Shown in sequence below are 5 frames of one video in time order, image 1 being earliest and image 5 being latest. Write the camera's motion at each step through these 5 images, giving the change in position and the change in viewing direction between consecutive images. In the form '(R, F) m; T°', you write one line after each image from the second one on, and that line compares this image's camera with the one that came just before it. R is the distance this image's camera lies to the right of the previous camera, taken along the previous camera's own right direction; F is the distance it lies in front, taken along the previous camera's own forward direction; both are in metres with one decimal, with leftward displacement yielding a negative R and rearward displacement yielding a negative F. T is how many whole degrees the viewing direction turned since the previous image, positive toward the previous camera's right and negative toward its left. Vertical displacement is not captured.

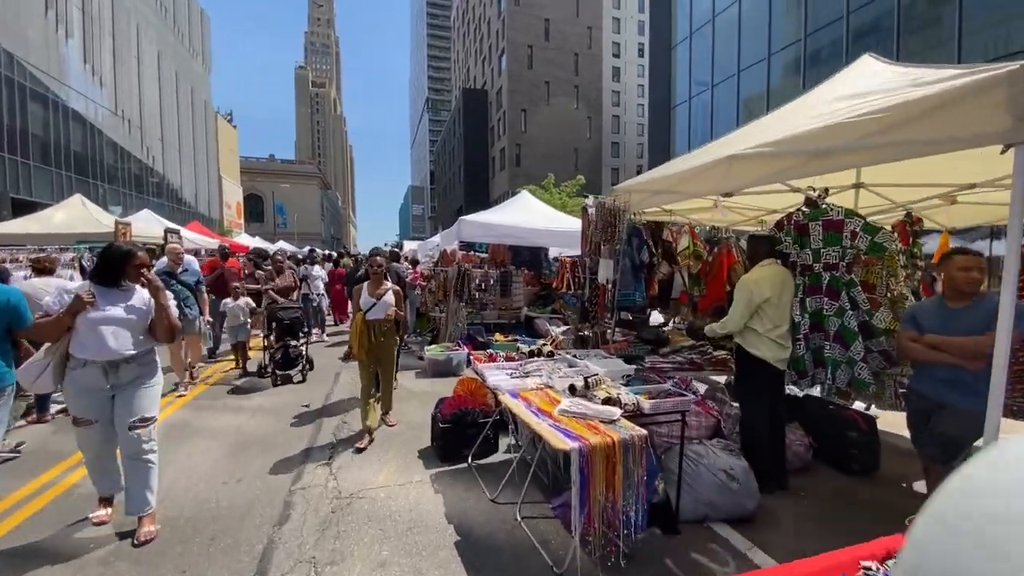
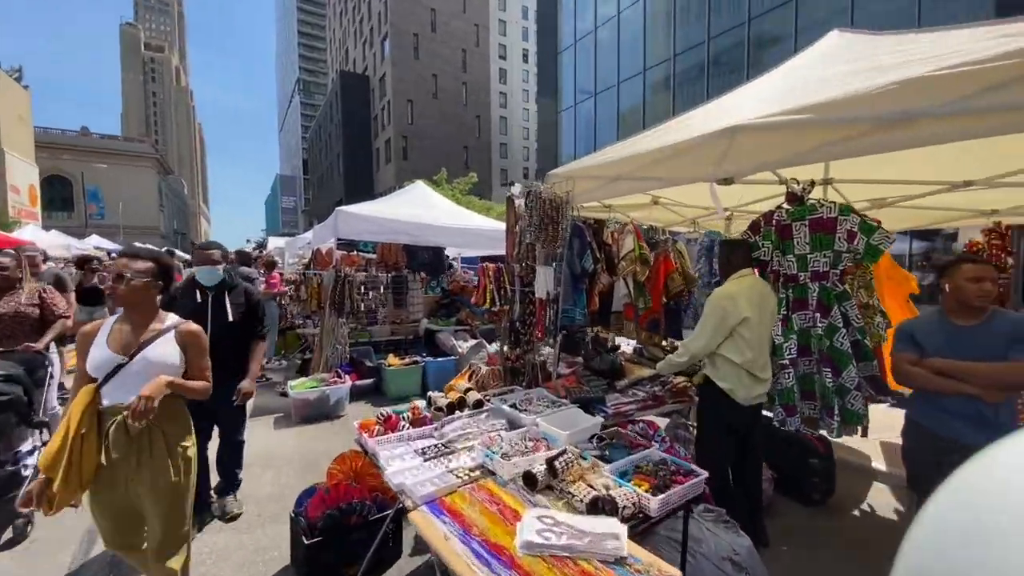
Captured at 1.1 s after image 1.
(-0.1, +1.4) m; +15°
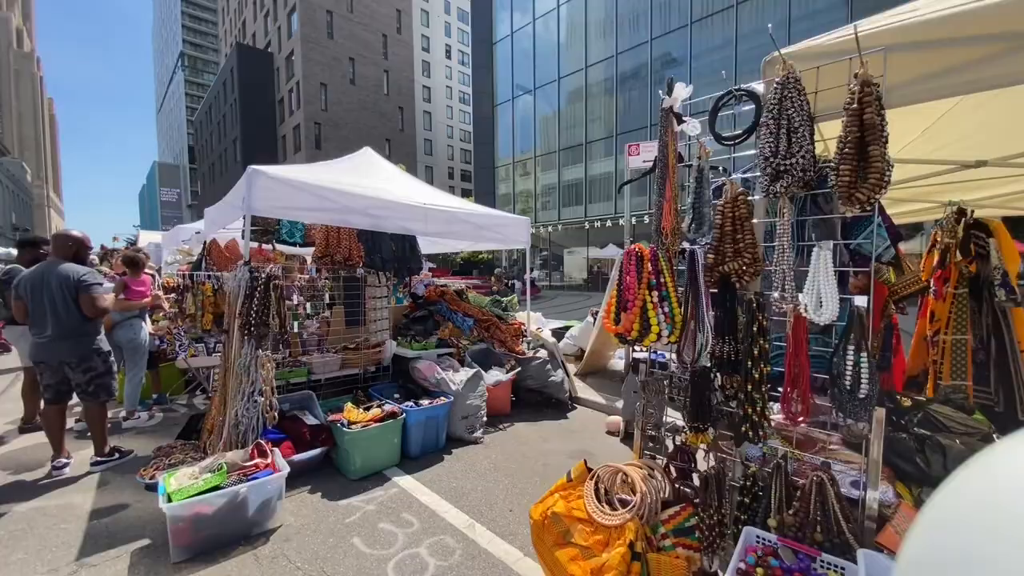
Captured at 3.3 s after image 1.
(-1.1, +2.2) m; +11°
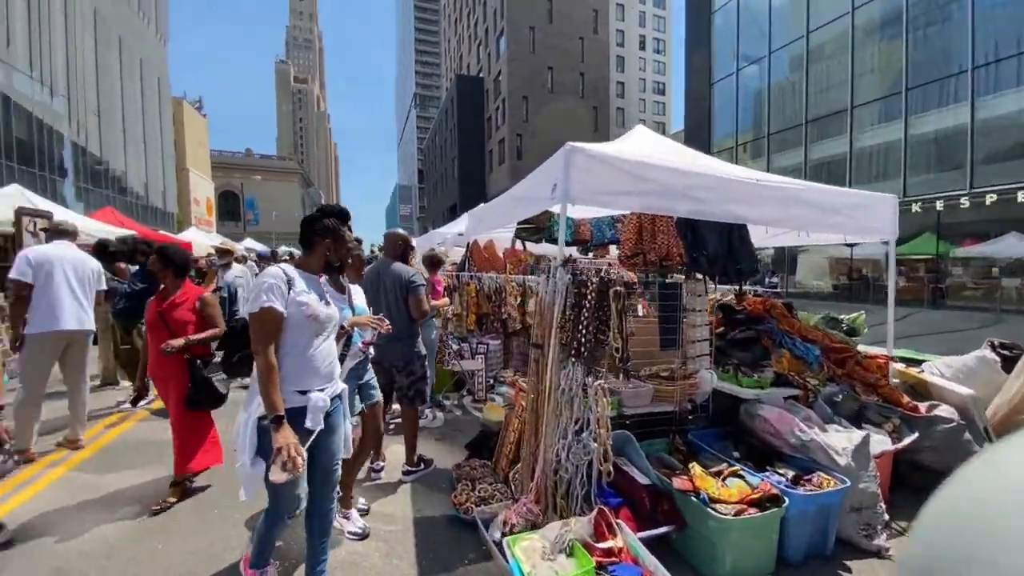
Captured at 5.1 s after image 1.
(-1.7, +0.9) m; -25°
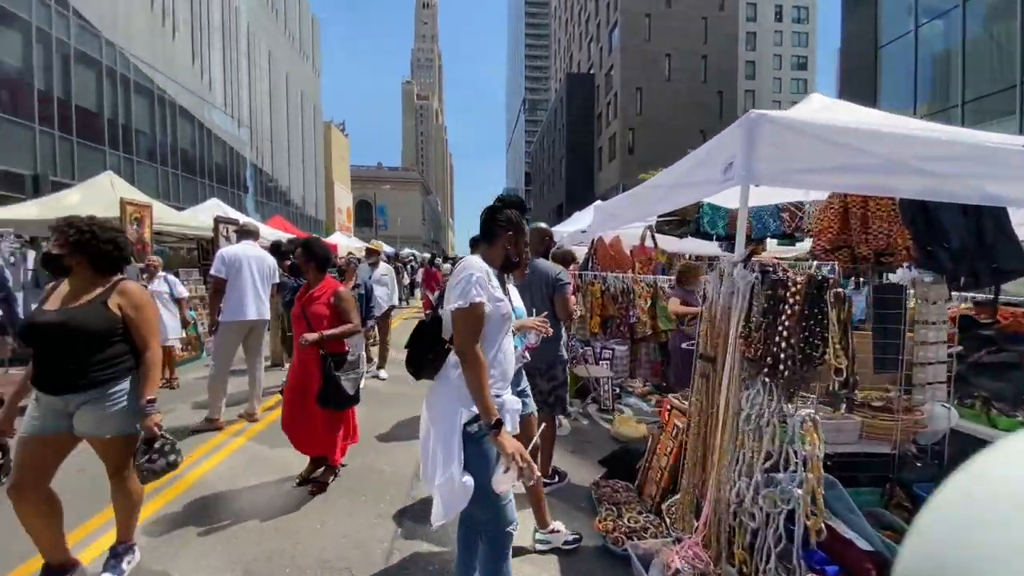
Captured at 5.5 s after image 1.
(-0.4, +0.3) m; -15°
